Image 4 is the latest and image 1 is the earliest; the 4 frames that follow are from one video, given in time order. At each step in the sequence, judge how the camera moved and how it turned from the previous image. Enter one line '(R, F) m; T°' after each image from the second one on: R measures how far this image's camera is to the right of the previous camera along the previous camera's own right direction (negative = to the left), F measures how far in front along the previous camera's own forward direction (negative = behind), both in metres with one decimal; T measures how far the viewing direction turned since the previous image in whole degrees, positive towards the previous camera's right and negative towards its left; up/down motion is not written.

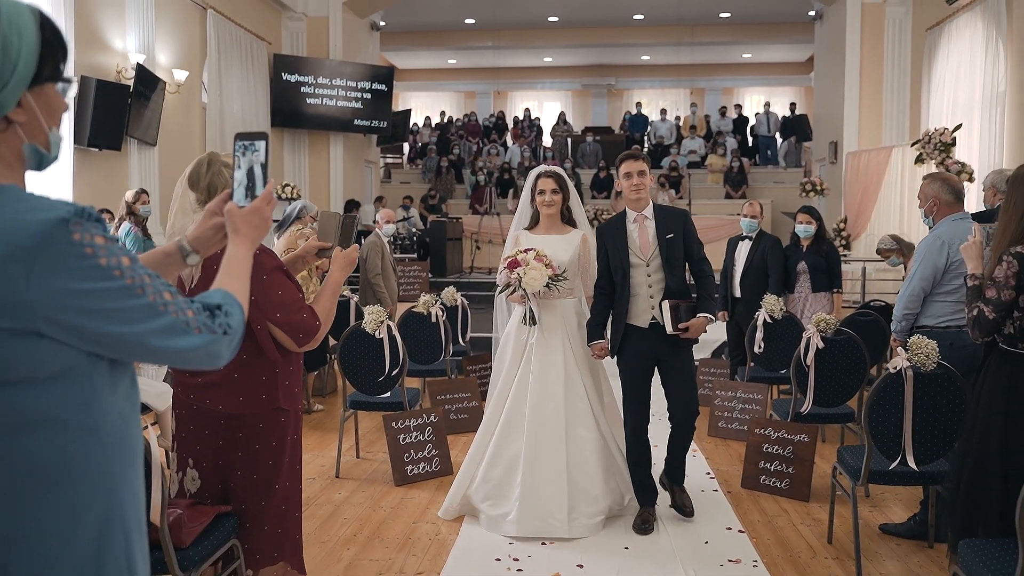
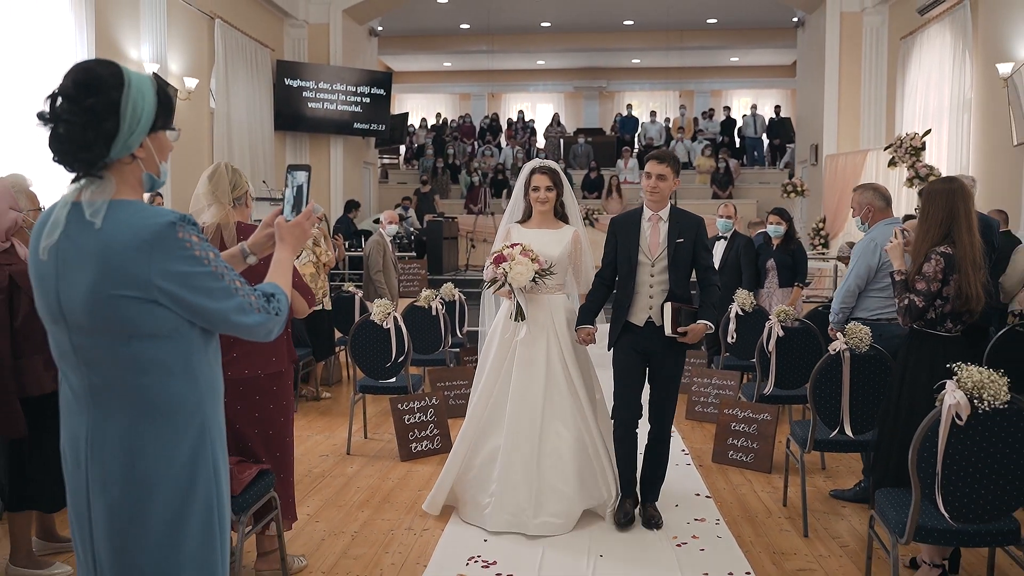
(0.0, -0.5) m; 0°
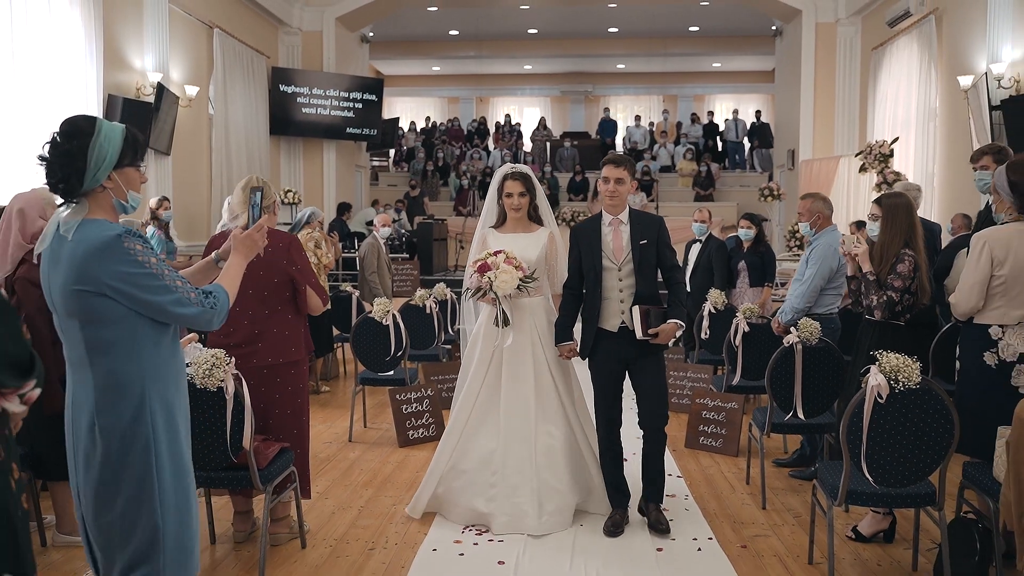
(0.0, -0.4) m; +1°
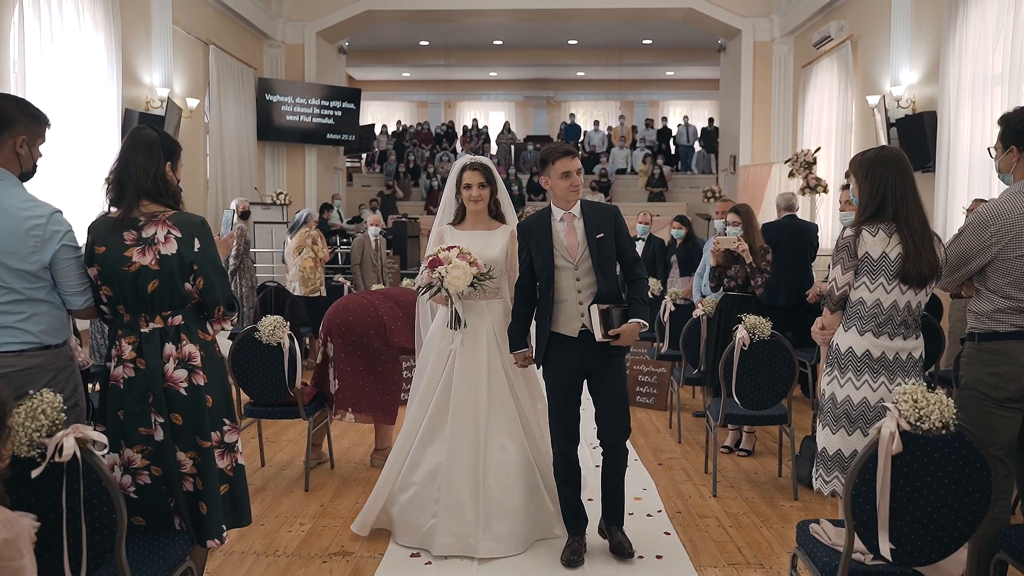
(-0.1, -1.3) m; +2°
